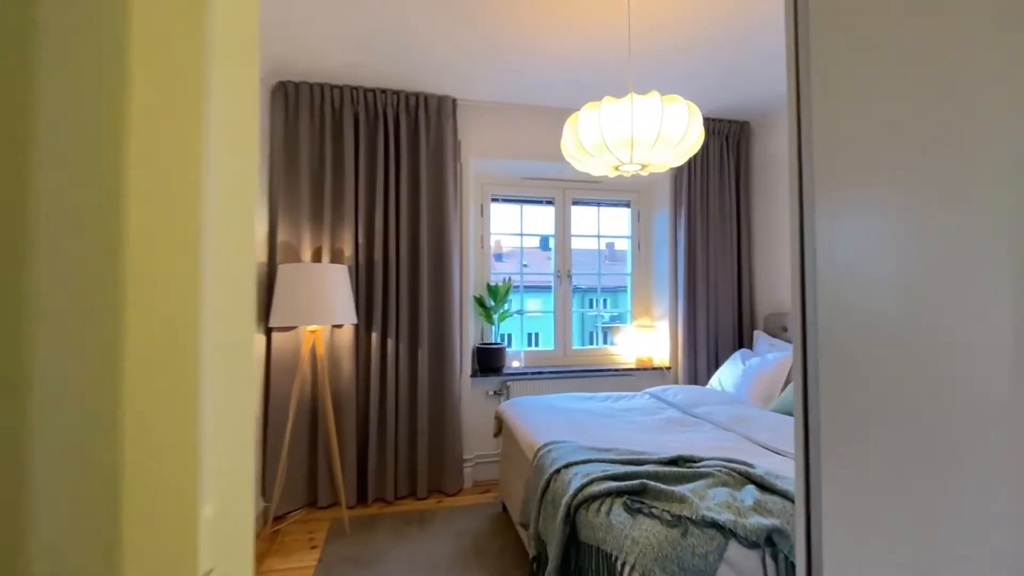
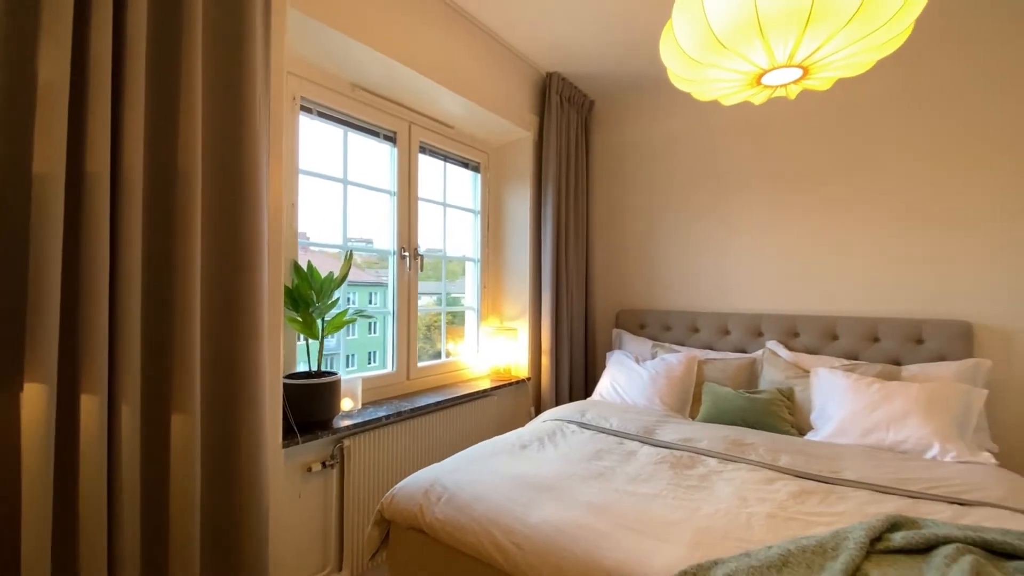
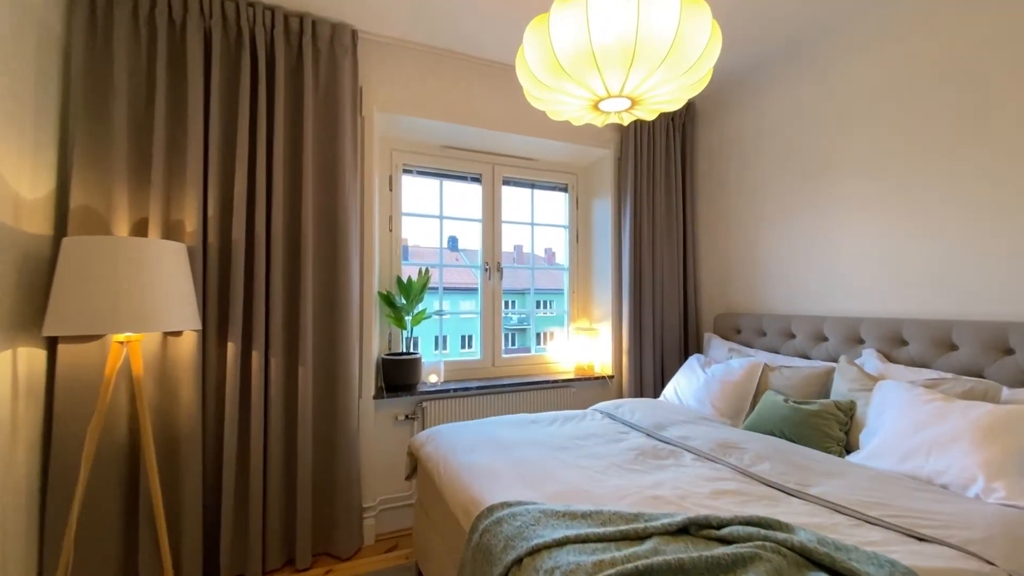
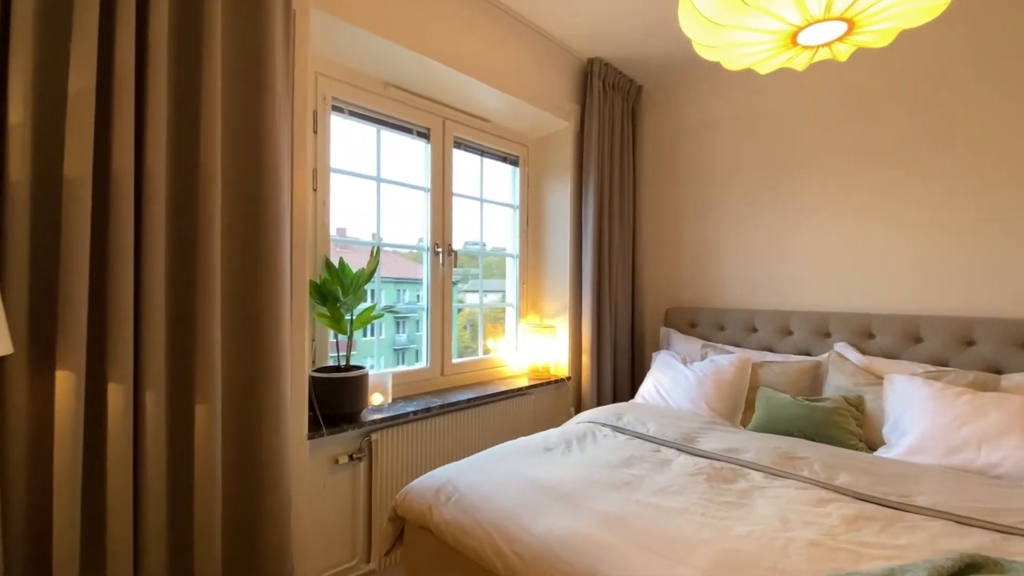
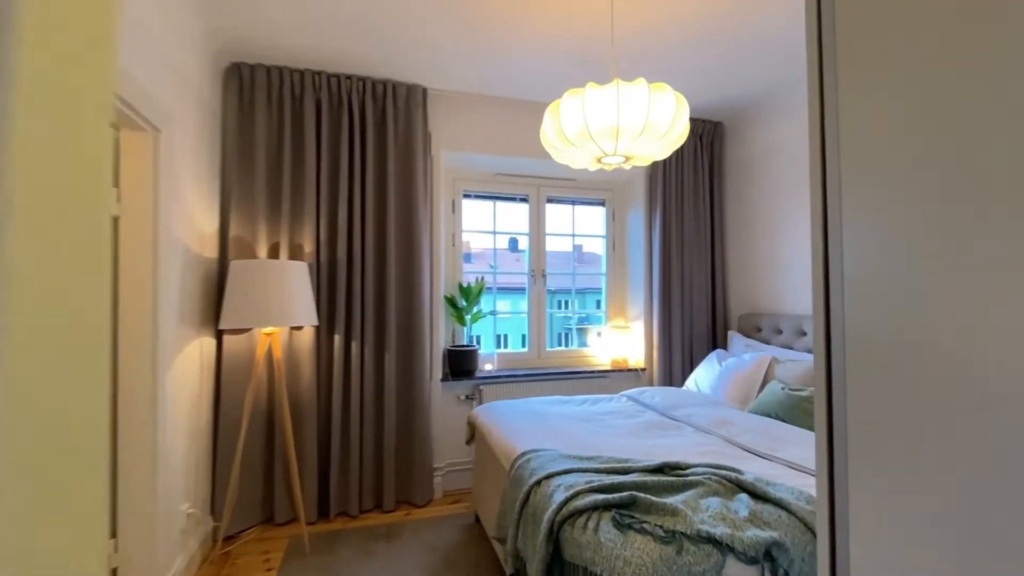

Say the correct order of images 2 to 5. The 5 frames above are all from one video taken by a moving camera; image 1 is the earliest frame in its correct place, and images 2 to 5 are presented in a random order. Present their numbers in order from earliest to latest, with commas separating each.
5, 3, 4, 2
